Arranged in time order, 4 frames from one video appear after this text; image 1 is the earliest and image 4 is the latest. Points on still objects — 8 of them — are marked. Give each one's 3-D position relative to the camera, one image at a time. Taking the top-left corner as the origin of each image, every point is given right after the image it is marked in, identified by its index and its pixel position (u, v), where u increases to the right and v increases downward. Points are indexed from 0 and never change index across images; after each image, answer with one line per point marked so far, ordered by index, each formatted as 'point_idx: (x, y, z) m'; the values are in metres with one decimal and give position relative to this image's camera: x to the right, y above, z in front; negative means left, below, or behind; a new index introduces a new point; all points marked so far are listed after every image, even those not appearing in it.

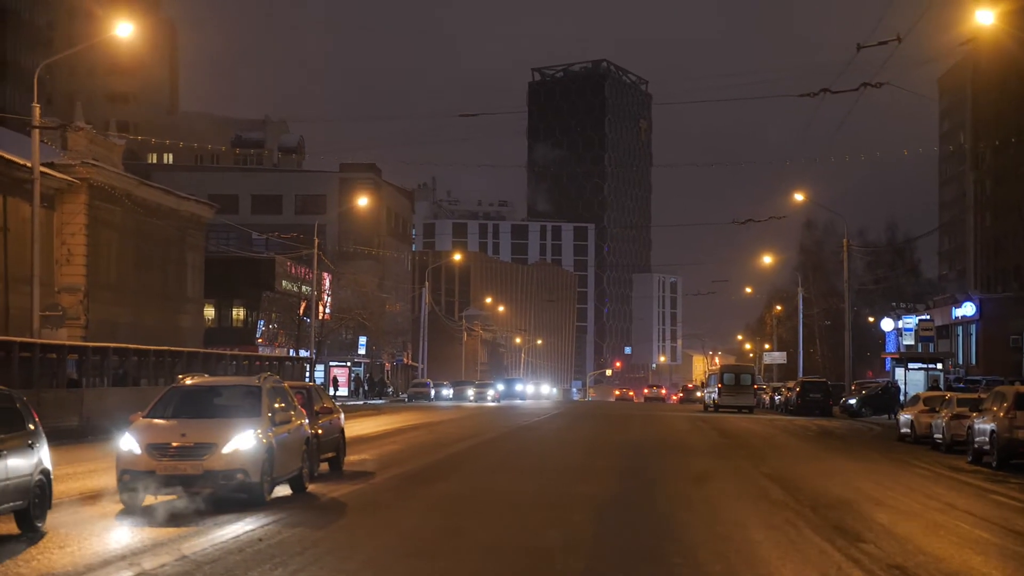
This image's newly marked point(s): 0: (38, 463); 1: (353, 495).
0: (-5.2, -1.9, +12.2) m
1: (-2.3, -3.0, +15.8) m
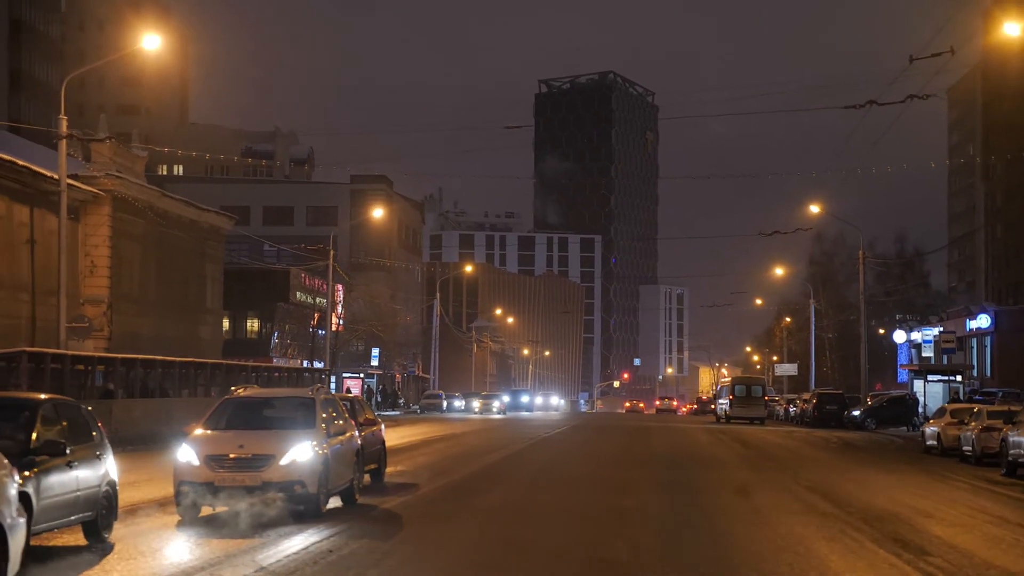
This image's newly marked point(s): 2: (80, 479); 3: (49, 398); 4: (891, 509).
0: (-4.5, -2.1, +12.3) m
1: (-1.5, -3.1, +15.9) m
2: (-4.5, -2.0, +11.6) m
3: (-4.9, -1.2, +11.7) m
4: (+5.9, -3.5, +17.3) m
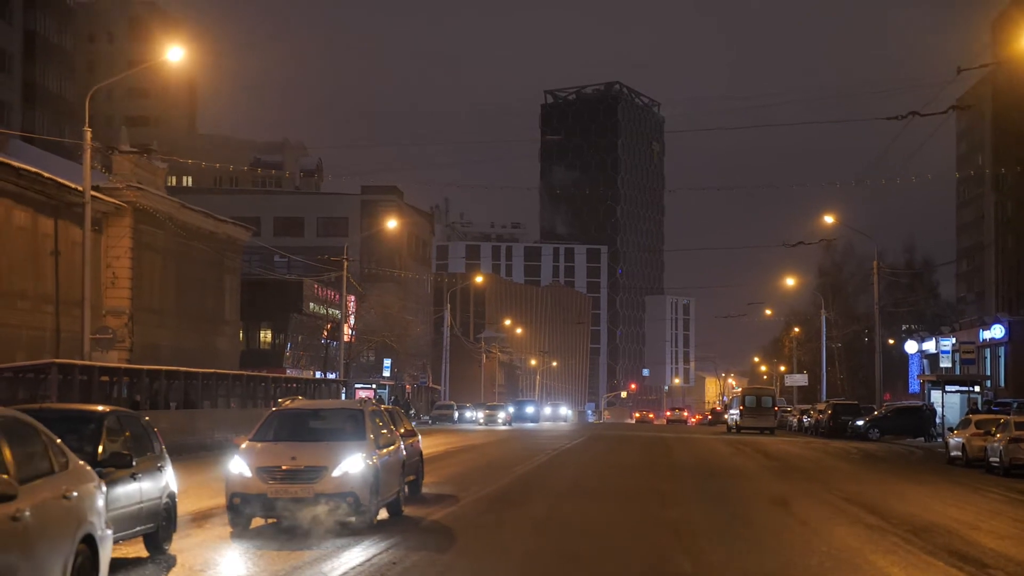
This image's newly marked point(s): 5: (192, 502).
0: (-3.9, -2.2, +12.3) m
1: (-0.9, -3.3, +15.9) m
2: (-3.9, -2.1, +11.7) m
3: (-4.3, -1.3, +11.7) m
4: (+6.6, -3.6, +17.3) m
5: (-5.6, -3.6, +18.7) m
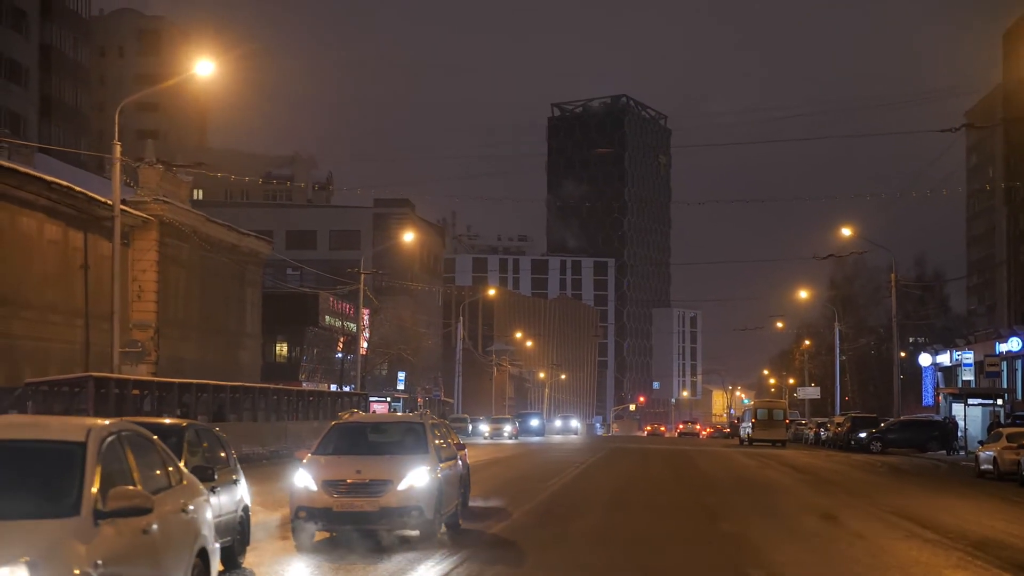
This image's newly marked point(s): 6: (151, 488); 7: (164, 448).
0: (-3.0, -2.4, +12.3) m
1: (0.0, -3.5, +15.9) m
2: (-3.1, -2.3, +11.7) m
3: (-3.4, -1.4, +11.8) m
4: (+7.5, -3.8, +17.2) m
5: (-4.7, -3.8, +18.7) m
6: (-2.4, -1.3, +7.3) m
7: (-2.5, -1.2, +8.0) m
